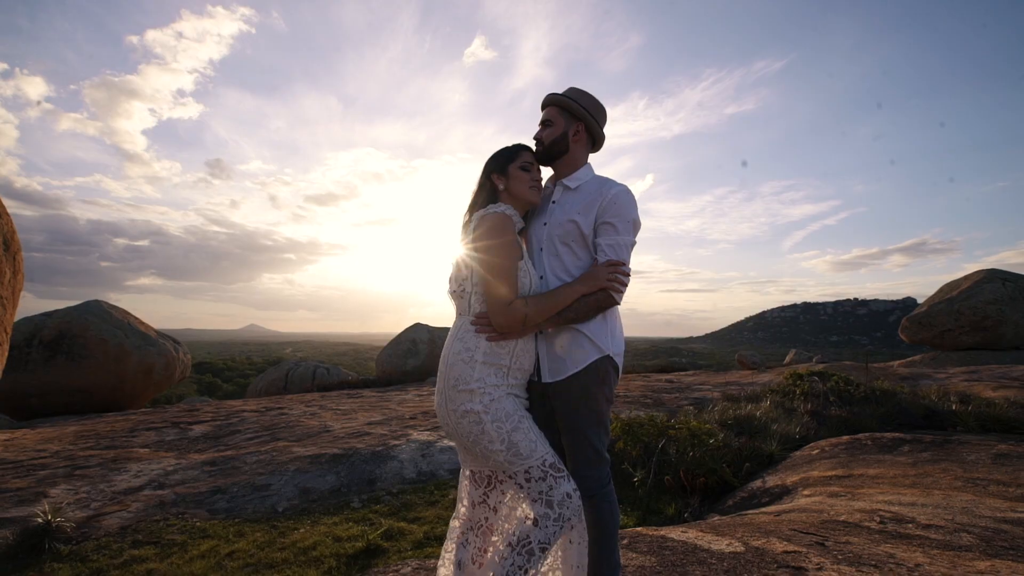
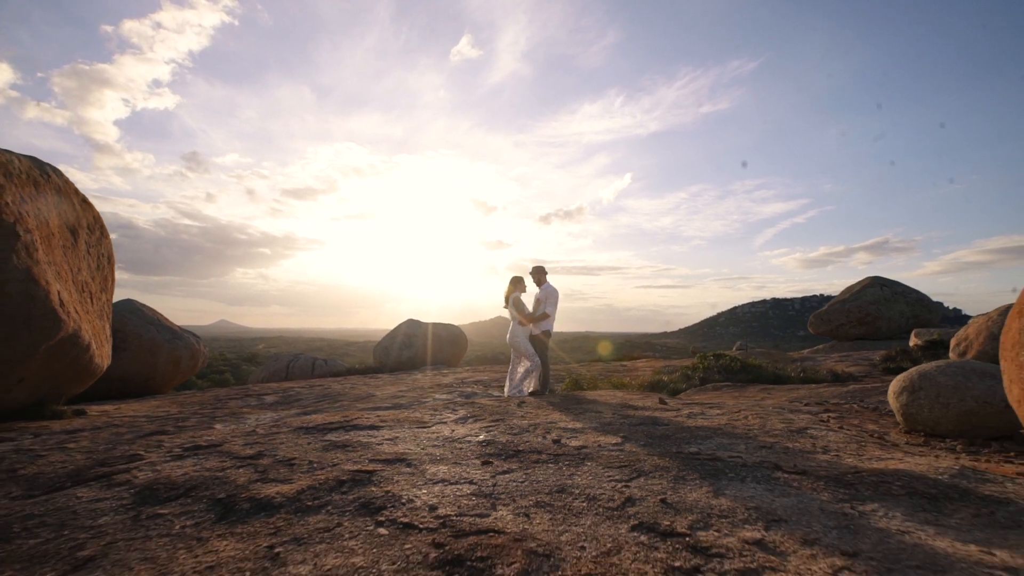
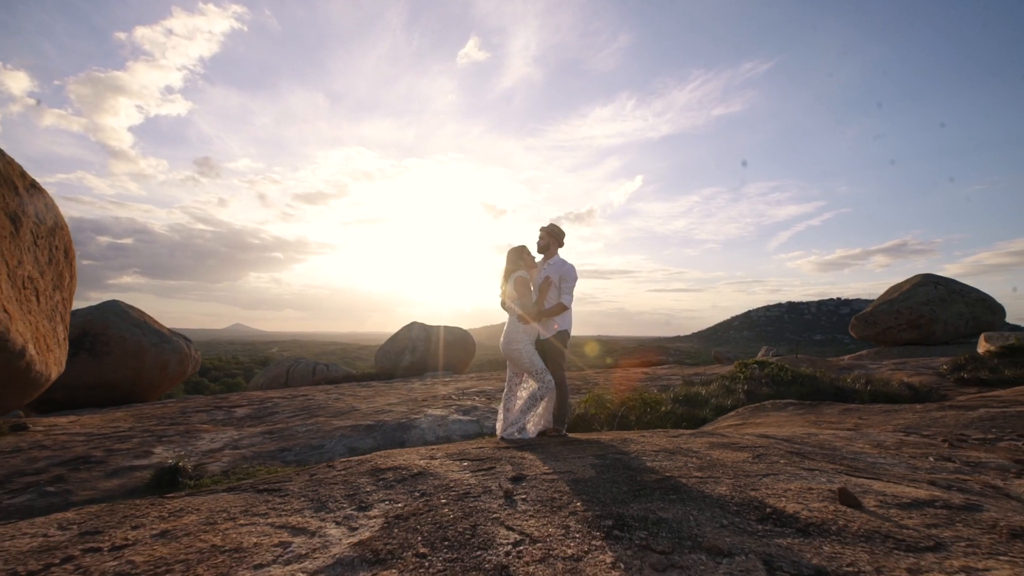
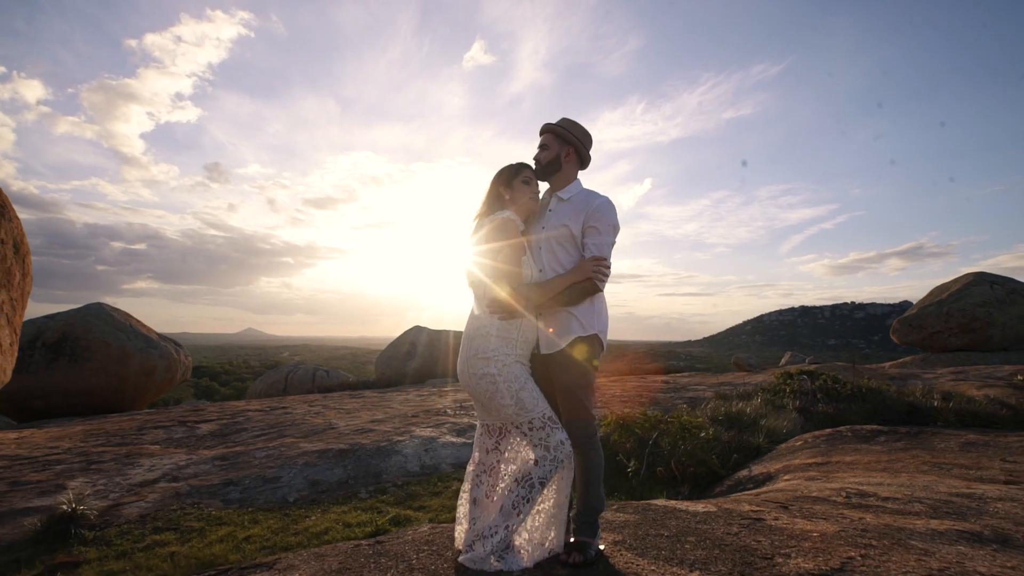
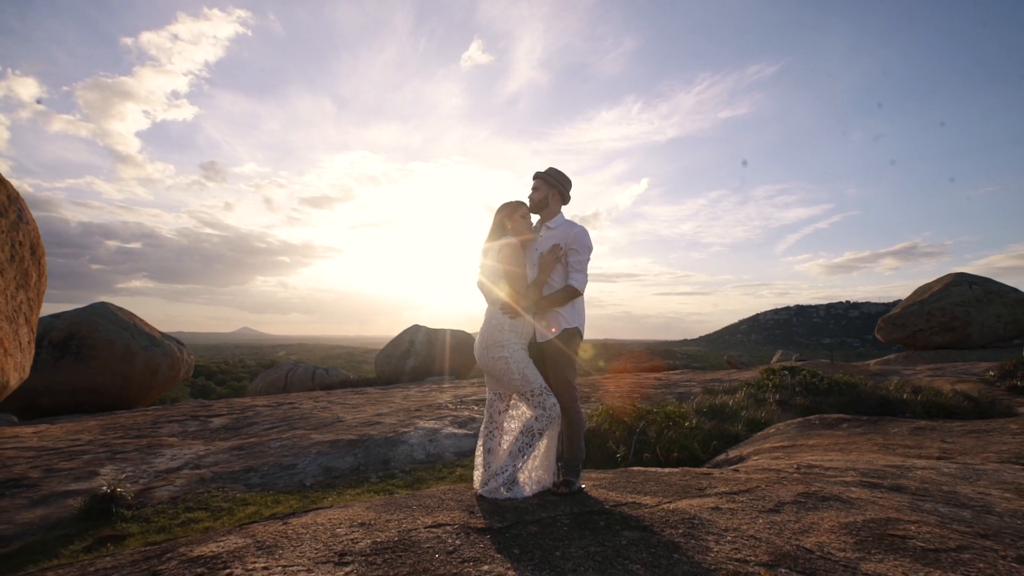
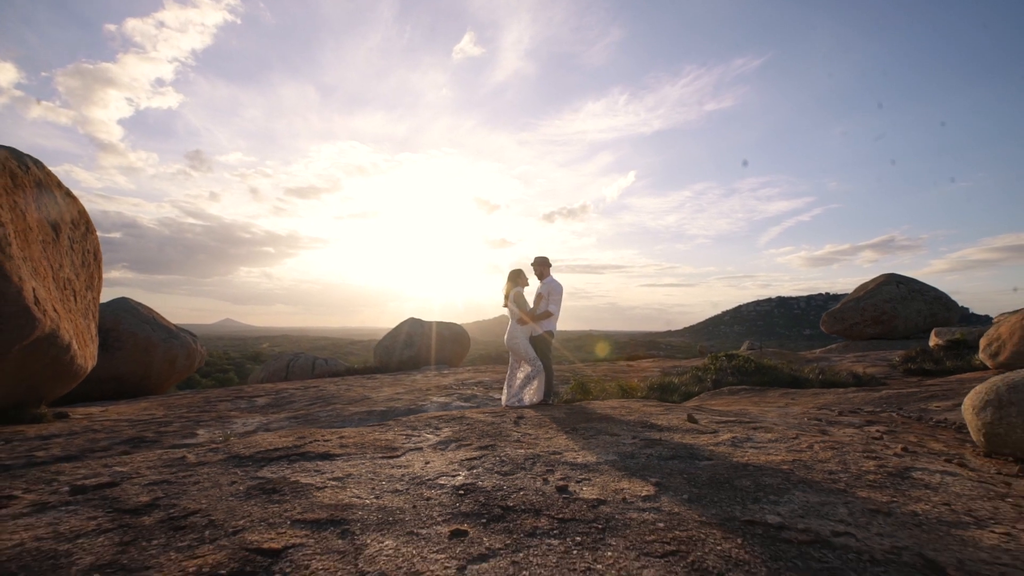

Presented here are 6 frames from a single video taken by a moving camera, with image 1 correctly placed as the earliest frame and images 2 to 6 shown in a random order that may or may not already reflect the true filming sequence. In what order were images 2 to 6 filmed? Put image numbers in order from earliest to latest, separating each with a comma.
4, 5, 3, 6, 2
